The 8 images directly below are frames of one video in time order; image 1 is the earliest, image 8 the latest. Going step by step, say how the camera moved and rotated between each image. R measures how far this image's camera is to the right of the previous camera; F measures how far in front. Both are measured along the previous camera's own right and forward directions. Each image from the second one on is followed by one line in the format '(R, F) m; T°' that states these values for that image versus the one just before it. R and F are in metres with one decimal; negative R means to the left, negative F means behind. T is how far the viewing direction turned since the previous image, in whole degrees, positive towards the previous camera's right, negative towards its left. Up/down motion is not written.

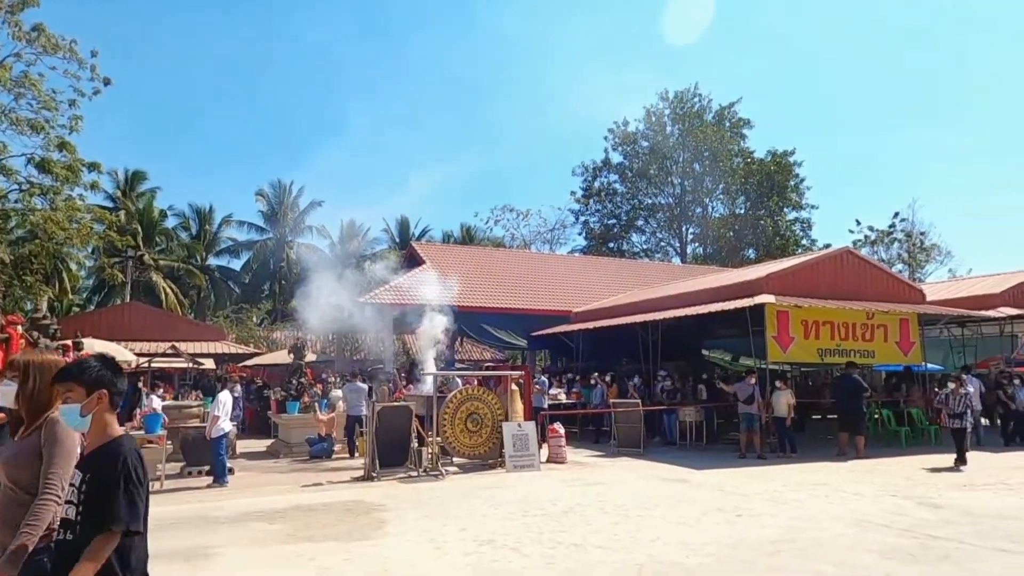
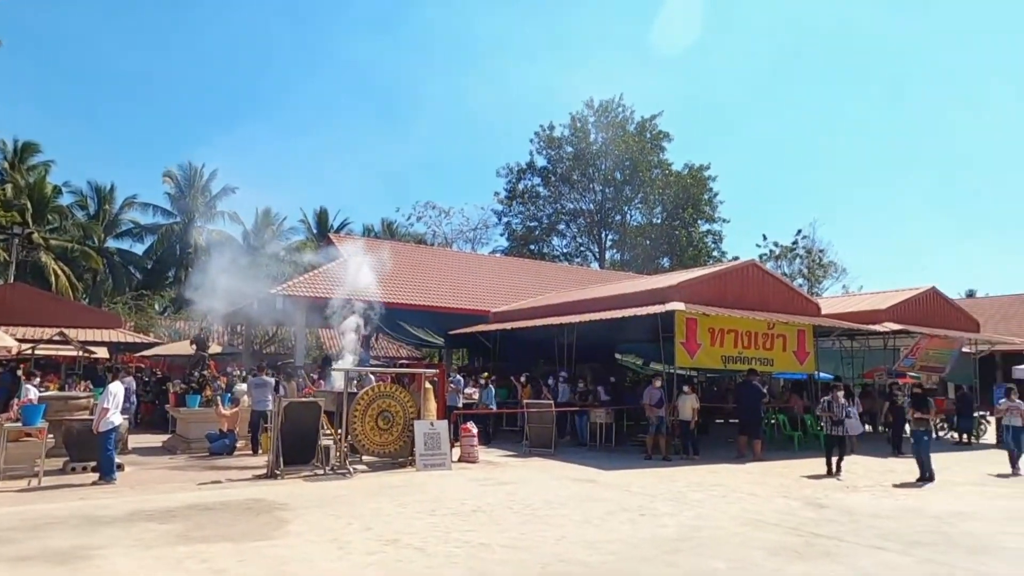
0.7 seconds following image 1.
(0.0, 0.0) m; +7°
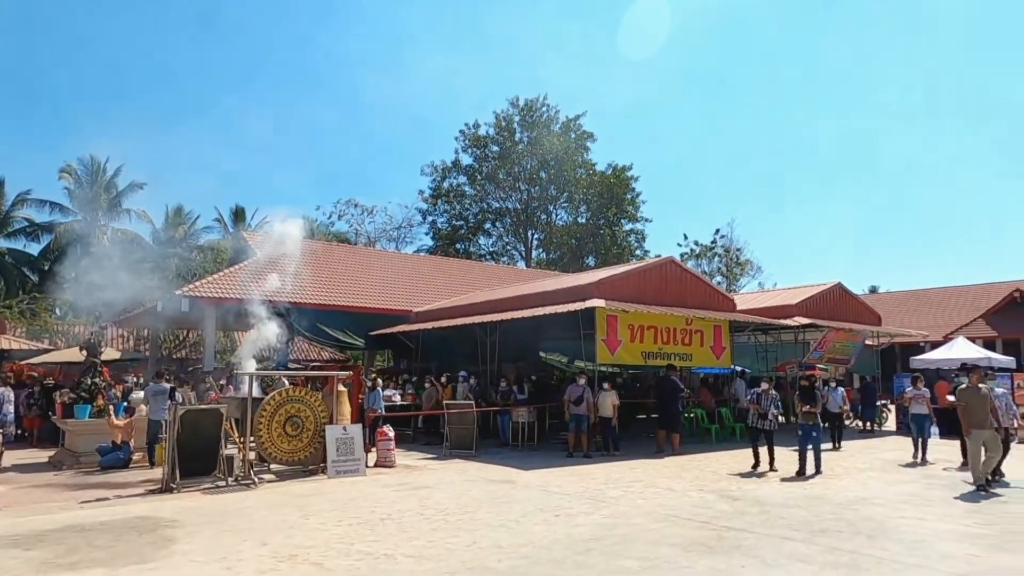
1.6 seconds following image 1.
(+0.2, +0.3) m; +6°
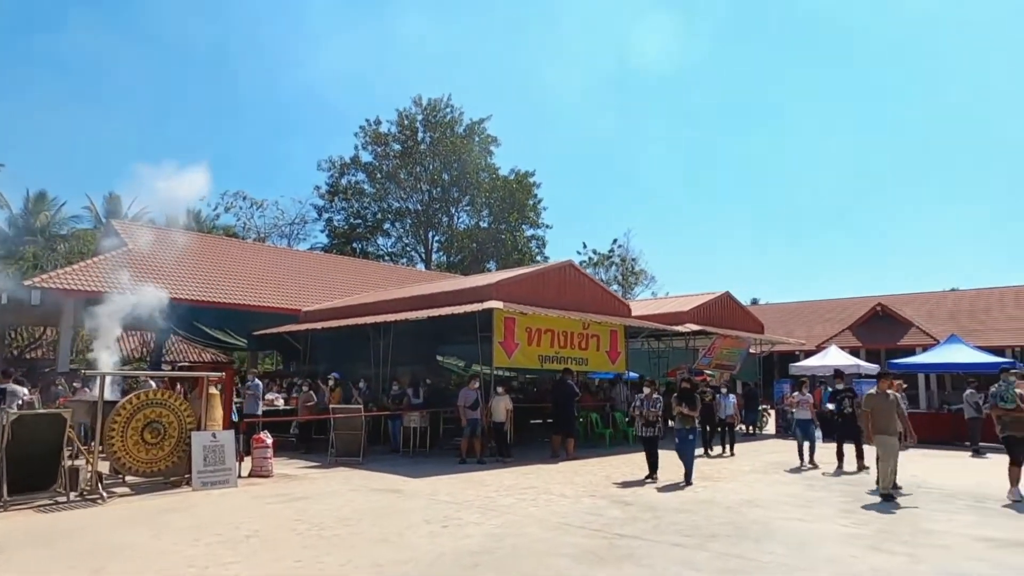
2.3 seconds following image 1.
(+0.1, +0.5) m; +9°
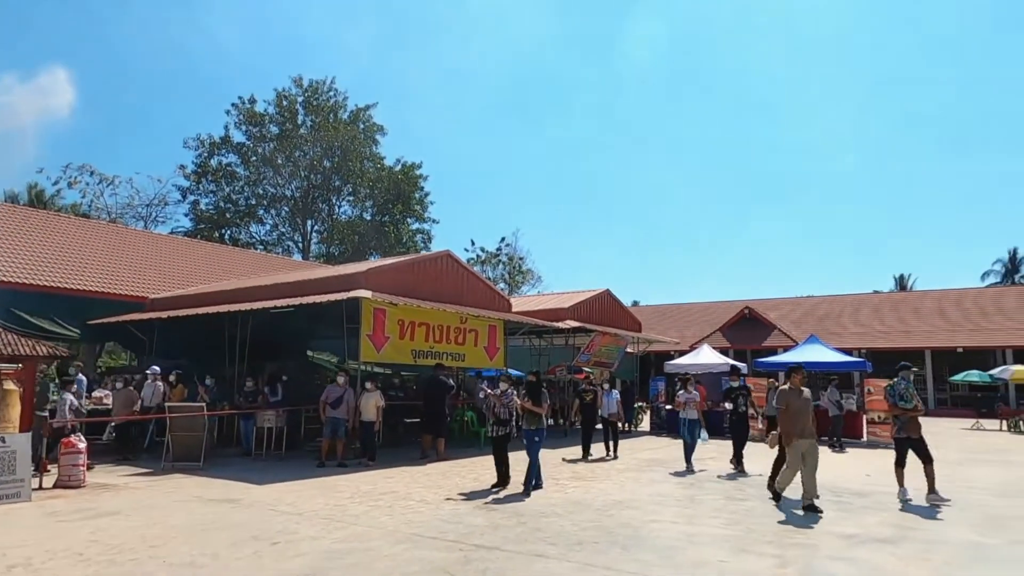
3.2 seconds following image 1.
(+0.4, +0.9) m; +10°
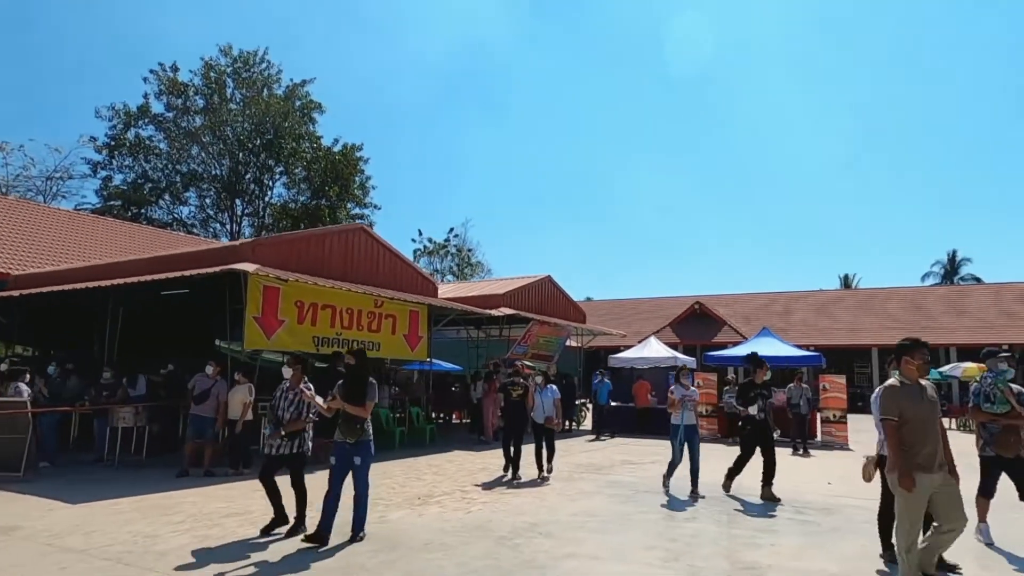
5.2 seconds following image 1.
(+0.8, +2.1) m; +4°
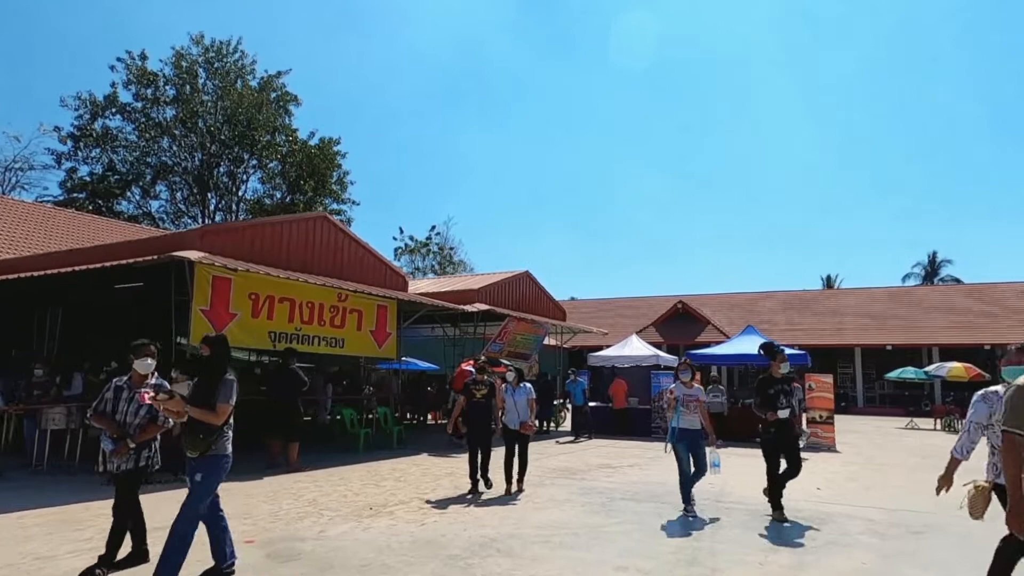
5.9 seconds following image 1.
(+0.3, +0.9) m; +1°
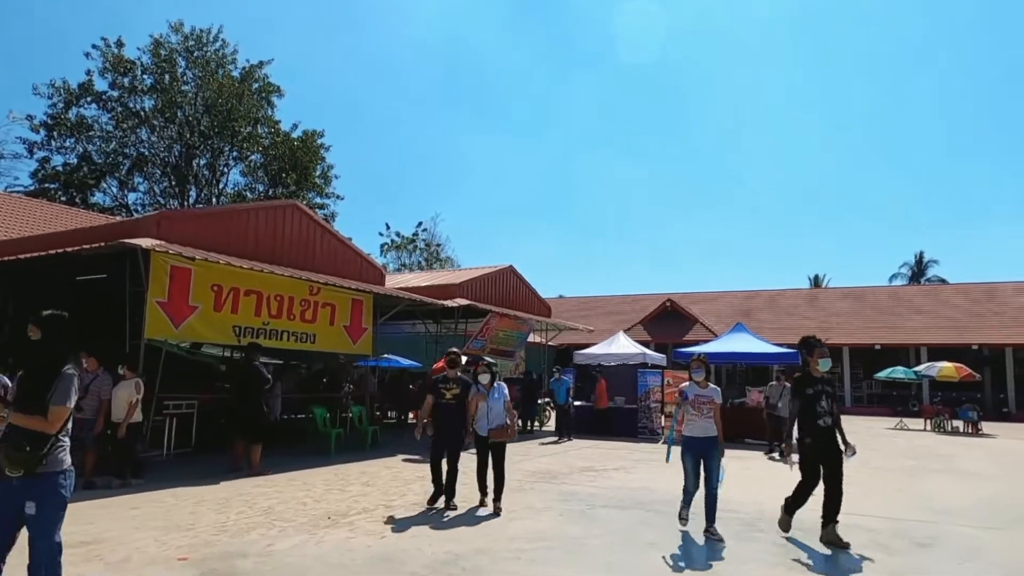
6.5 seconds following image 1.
(+0.2, +0.7) m; +1°
